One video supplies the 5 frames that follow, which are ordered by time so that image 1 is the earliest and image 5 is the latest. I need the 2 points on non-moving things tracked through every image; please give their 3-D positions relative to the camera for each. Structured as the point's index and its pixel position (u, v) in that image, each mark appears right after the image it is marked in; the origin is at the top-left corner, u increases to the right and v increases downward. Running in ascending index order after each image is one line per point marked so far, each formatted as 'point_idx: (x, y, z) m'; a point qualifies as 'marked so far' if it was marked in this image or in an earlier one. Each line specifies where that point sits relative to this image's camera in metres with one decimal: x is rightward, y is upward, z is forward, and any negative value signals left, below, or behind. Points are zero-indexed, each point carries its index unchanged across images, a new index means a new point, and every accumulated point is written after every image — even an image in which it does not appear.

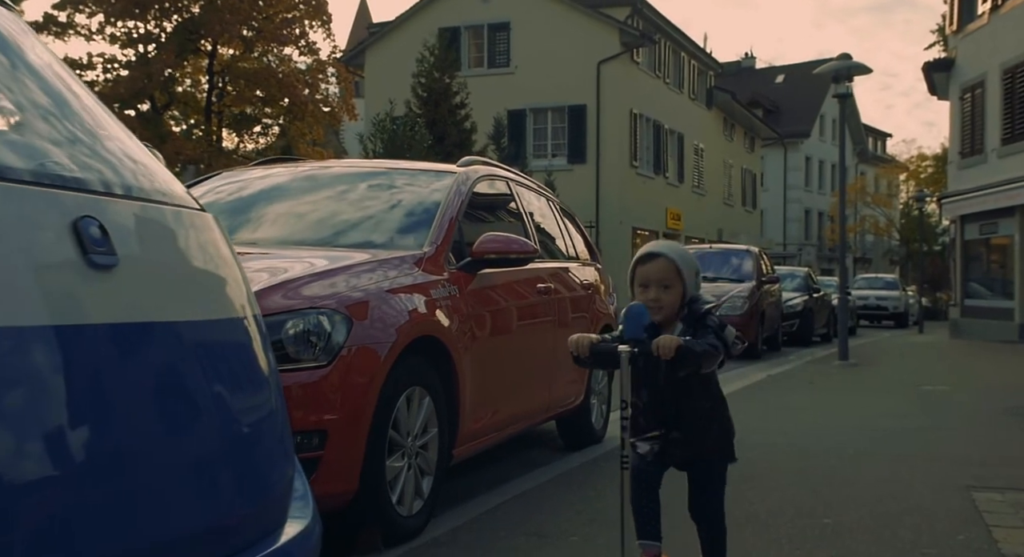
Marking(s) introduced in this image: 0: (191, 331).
0: (-0.7, -0.1, +2.0) m
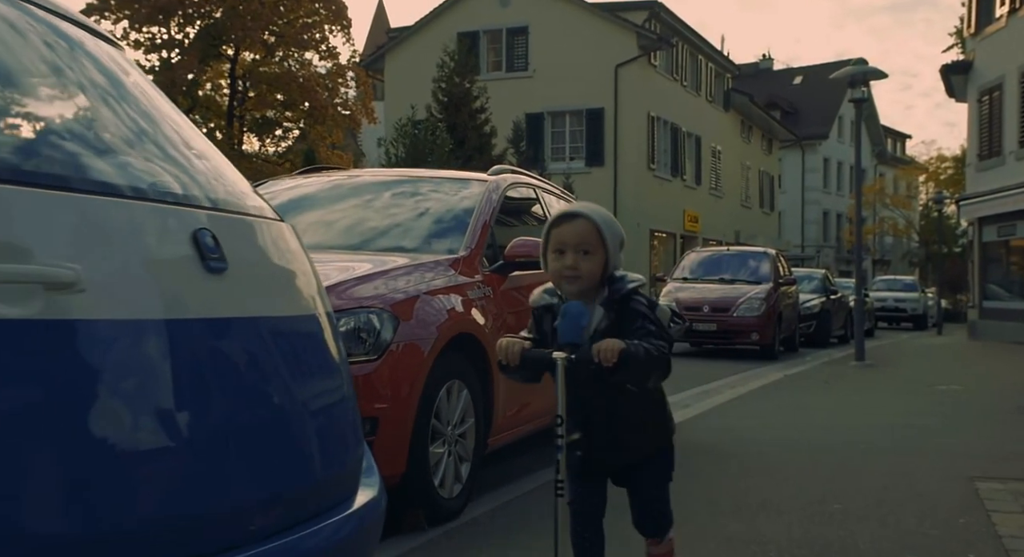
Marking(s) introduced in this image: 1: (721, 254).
0: (-0.6, -0.1, +2.3) m
1: (+3.8, +0.4, +18.2) m
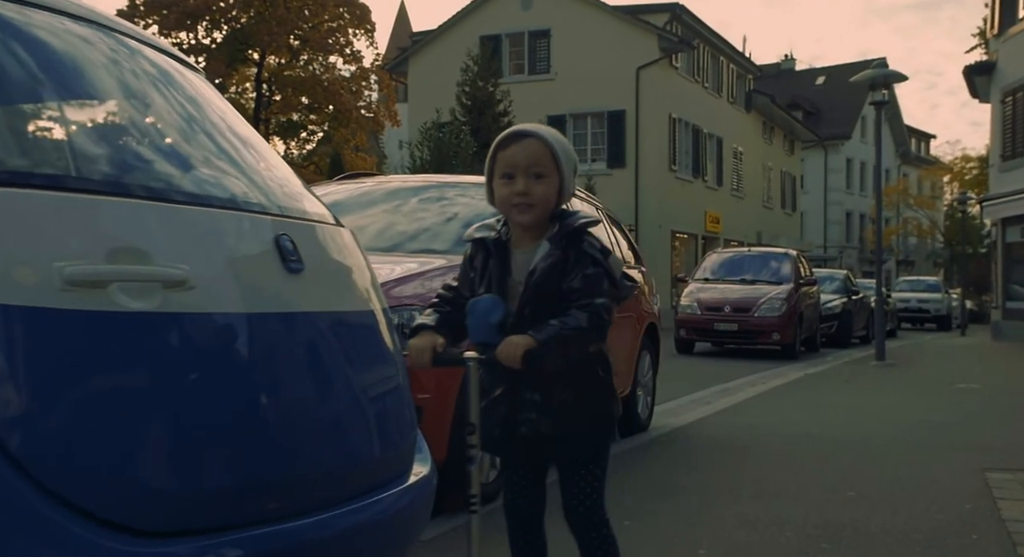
0: (-0.5, -0.1, +2.6) m
1: (+4.2, +0.4, +18.4) m
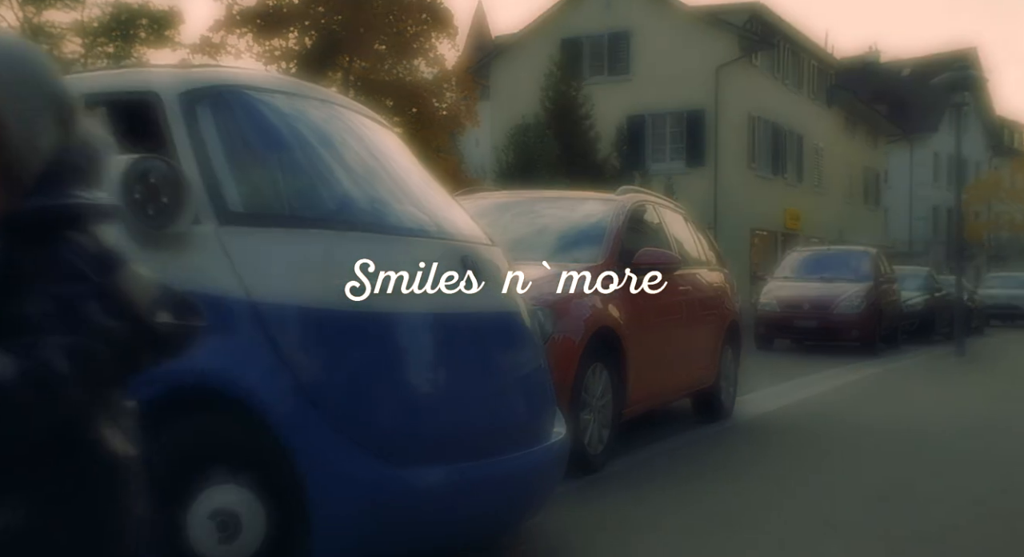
0: (-0.1, -0.1, +3.3) m
1: (+5.8, +0.5, +18.7) m
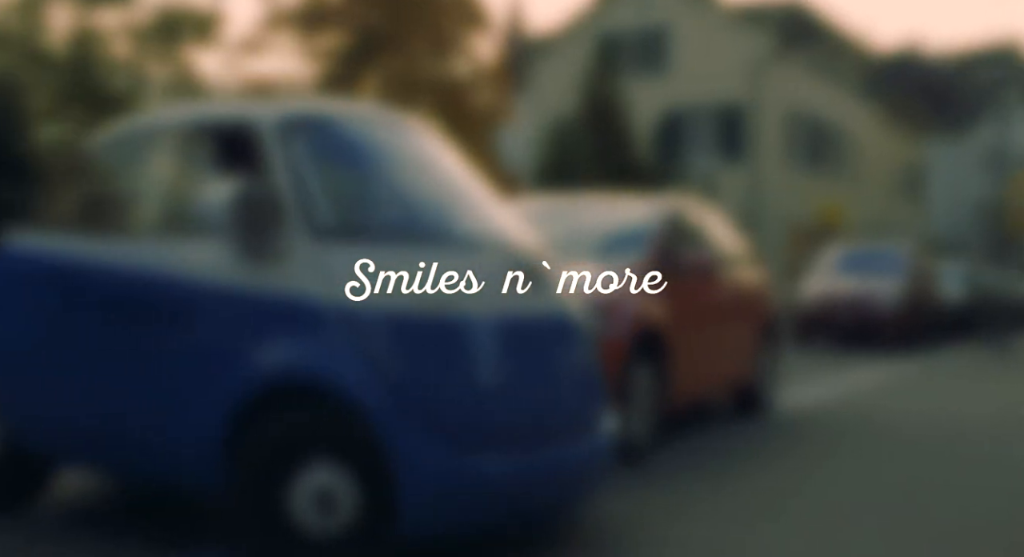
0: (+0.1, -0.1, +3.6) m
1: (+6.5, +0.5, +18.8) m
